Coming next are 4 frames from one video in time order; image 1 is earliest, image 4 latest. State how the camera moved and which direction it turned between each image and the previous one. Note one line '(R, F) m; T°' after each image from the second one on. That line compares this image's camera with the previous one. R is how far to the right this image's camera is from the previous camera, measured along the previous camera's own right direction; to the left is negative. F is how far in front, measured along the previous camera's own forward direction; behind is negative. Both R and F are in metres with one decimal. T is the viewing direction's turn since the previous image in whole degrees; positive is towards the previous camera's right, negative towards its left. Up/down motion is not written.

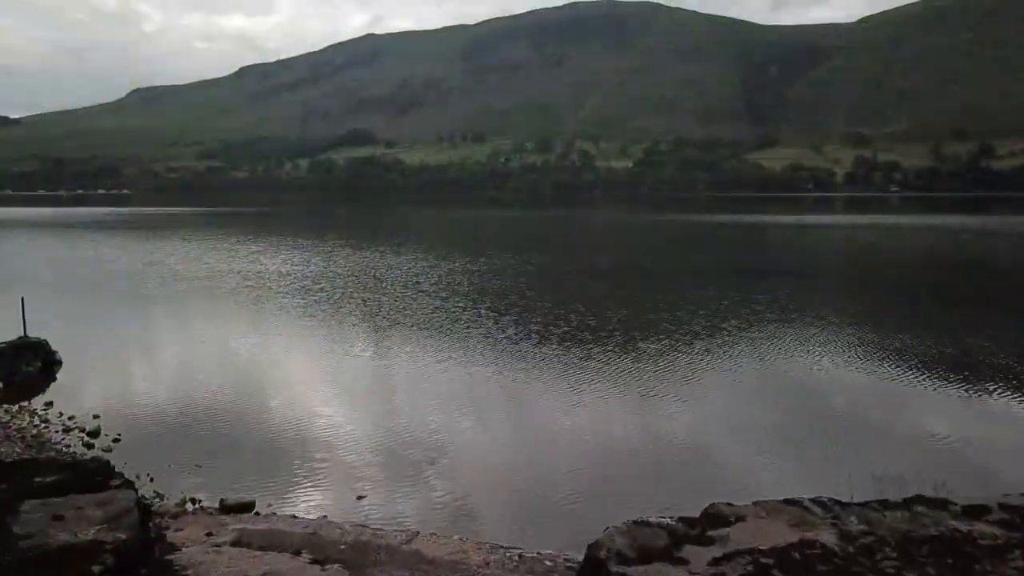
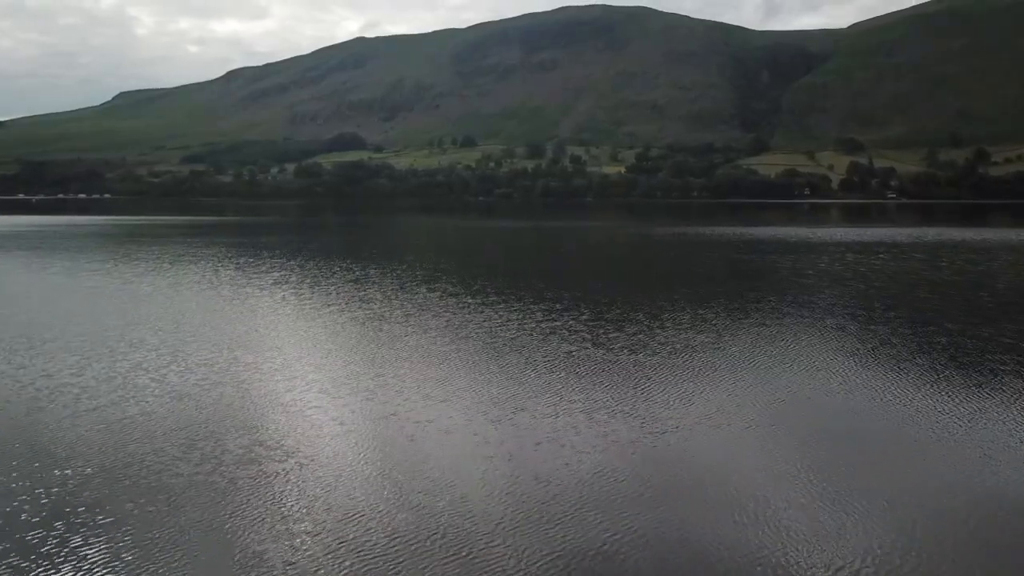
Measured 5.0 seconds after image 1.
(-0.7, +1.6) m; +1°
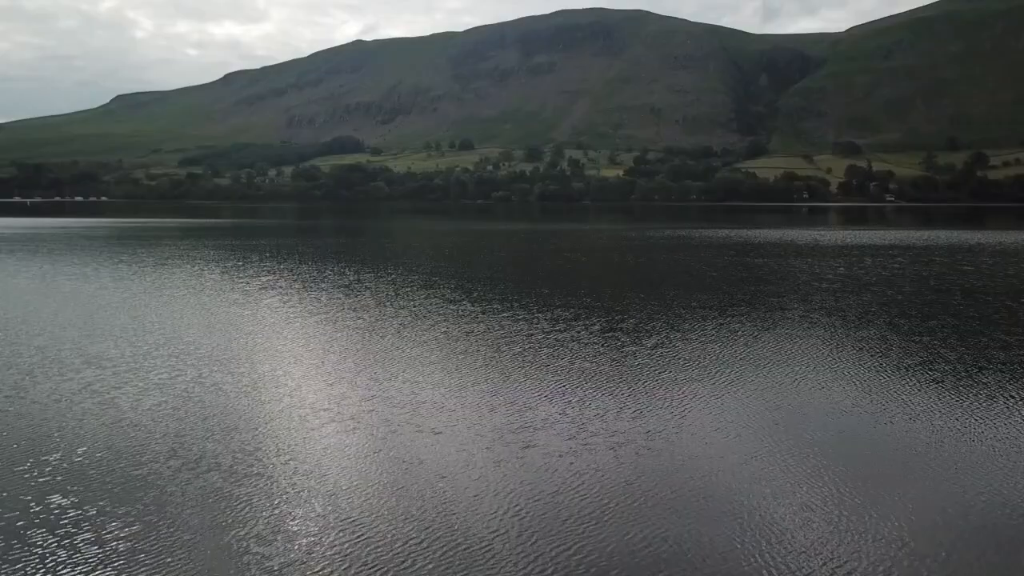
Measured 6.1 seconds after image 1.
(0.0, +0.2) m; 0°
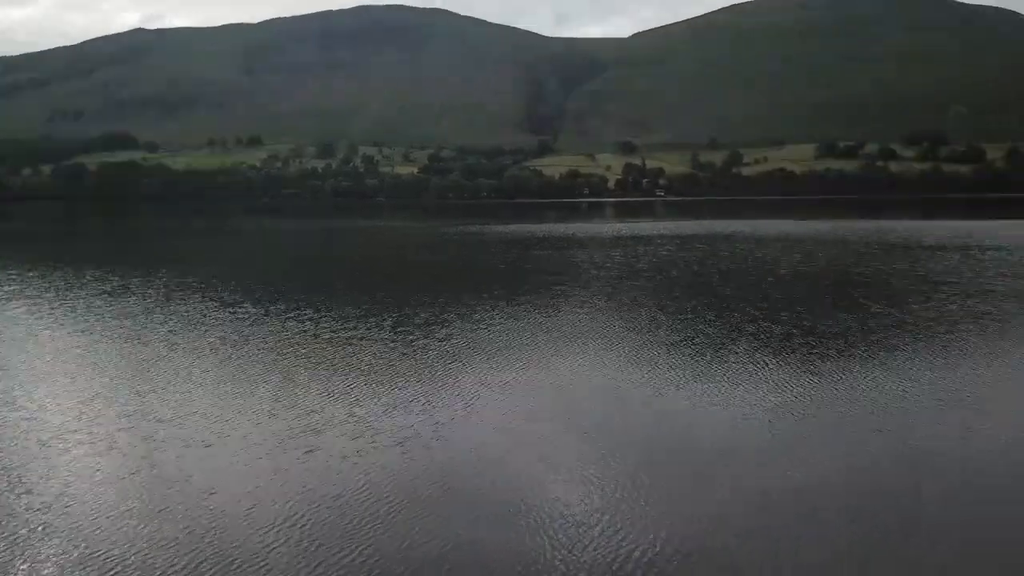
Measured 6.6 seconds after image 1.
(+1.2, -0.4) m; +14°
